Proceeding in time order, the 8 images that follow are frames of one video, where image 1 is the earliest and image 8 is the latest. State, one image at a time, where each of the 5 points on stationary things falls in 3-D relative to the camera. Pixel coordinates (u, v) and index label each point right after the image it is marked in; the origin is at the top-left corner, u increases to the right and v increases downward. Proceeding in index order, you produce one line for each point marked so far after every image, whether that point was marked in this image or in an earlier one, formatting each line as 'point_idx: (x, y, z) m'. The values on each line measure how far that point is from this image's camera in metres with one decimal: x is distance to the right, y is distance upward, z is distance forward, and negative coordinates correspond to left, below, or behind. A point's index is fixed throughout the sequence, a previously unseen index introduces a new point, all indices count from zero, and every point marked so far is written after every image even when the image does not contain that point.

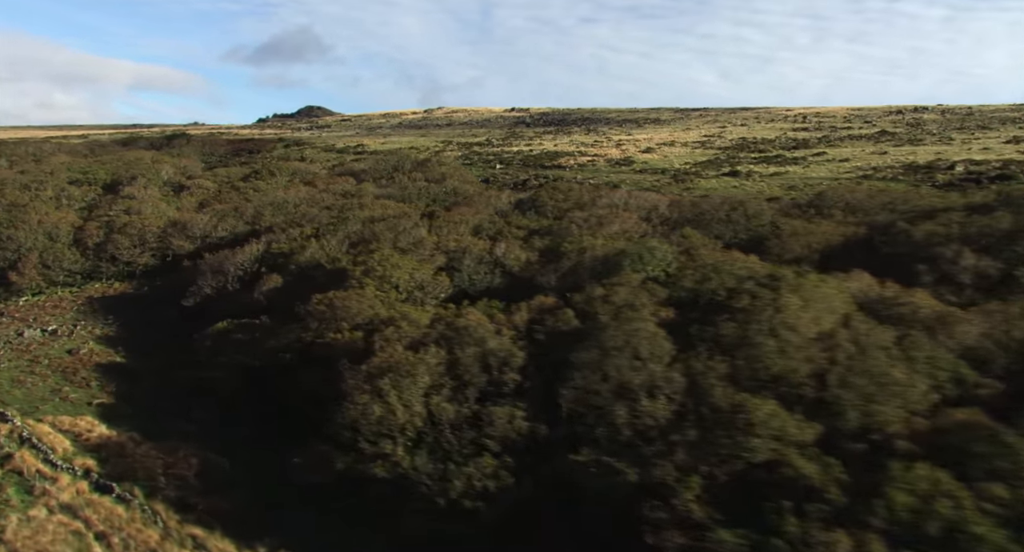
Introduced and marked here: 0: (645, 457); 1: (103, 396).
0: (+1.7, -2.4, +9.9) m
1: (-10.1, -3.0, +18.5) m
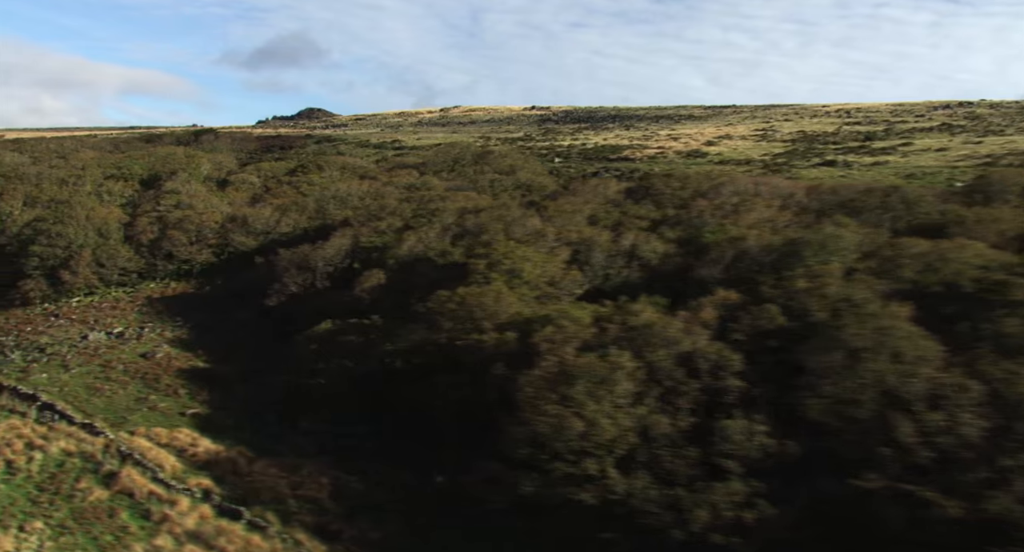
0: (+4.8, -2.2, +8.1) m
1: (-7.0, -2.9, +16.7) m
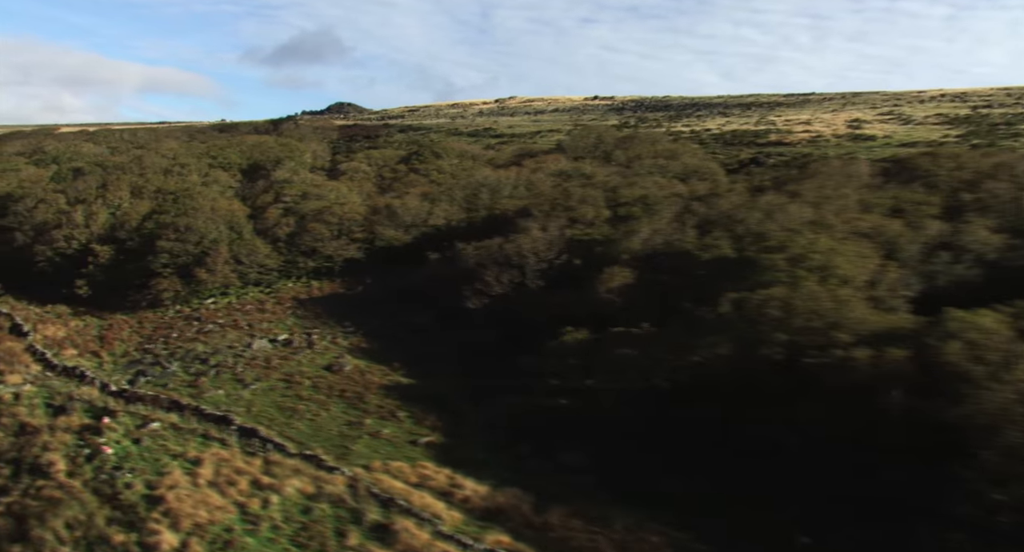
0: (+10.0, -2.2, +4.9) m
1: (-1.6, -2.8, +13.8) m
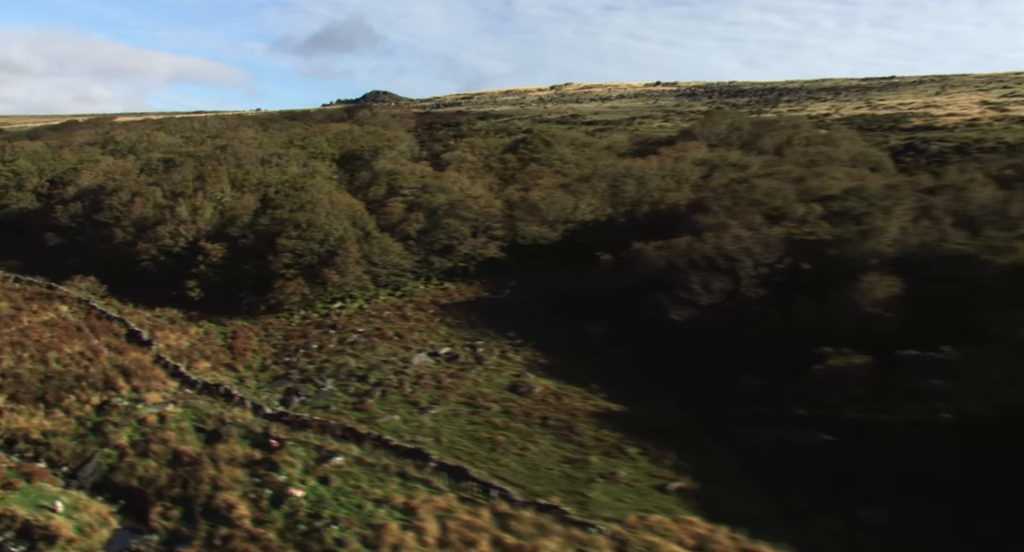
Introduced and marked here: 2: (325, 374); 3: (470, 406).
0: (+13.6, -2.6, +2.1) m
1: (+2.4, -3.0, +11.5) m
2: (-4.1, -2.1, +16.4) m
3: (-0.8, -2.4, +14.3) m
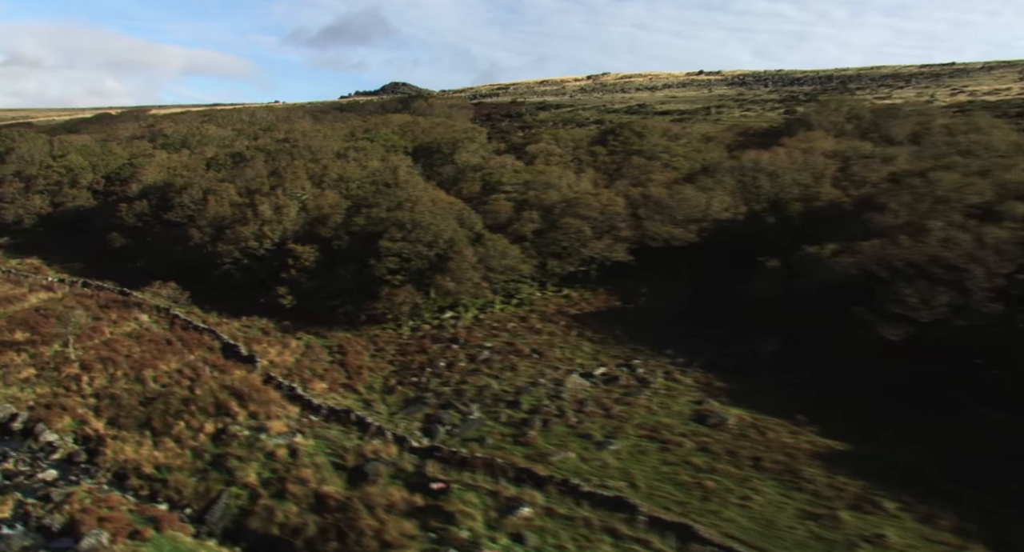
0: (+16.5, -2.9, -0.1) m
1: (+5.5, -3.3, +9.5) m
2: (-0.9, -2.3, +14.5) m
3: (+2.3, -2.7, +12.3) m
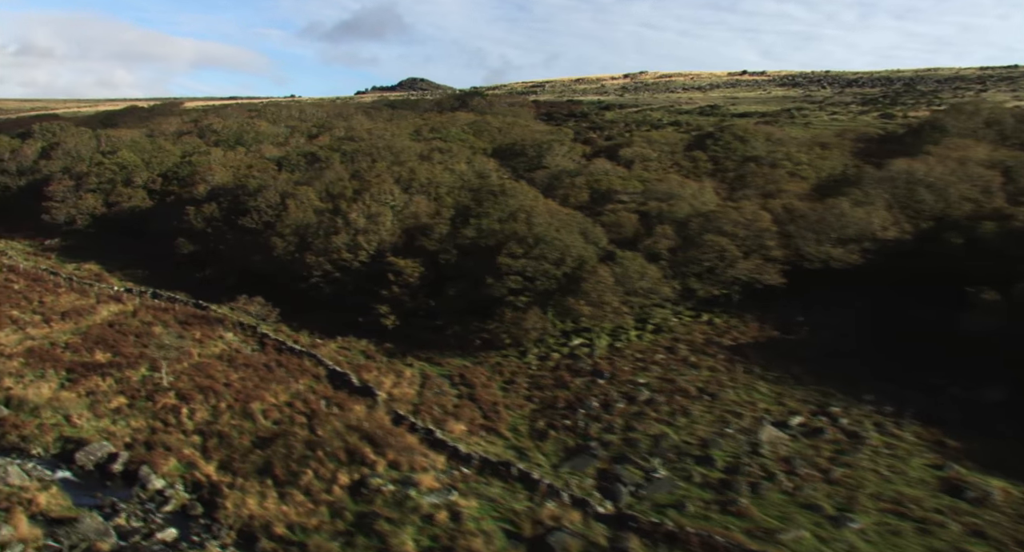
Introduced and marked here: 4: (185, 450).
0: (+19.3, -3.7, -2.4) m
1: (+8.4, -3.9, +7.4) m
2: (+2.1, -2.9, +12.5) m
3: (+5.3, -3.2, +10.2) m
4: (-6.1, -3.2, +14.0) m
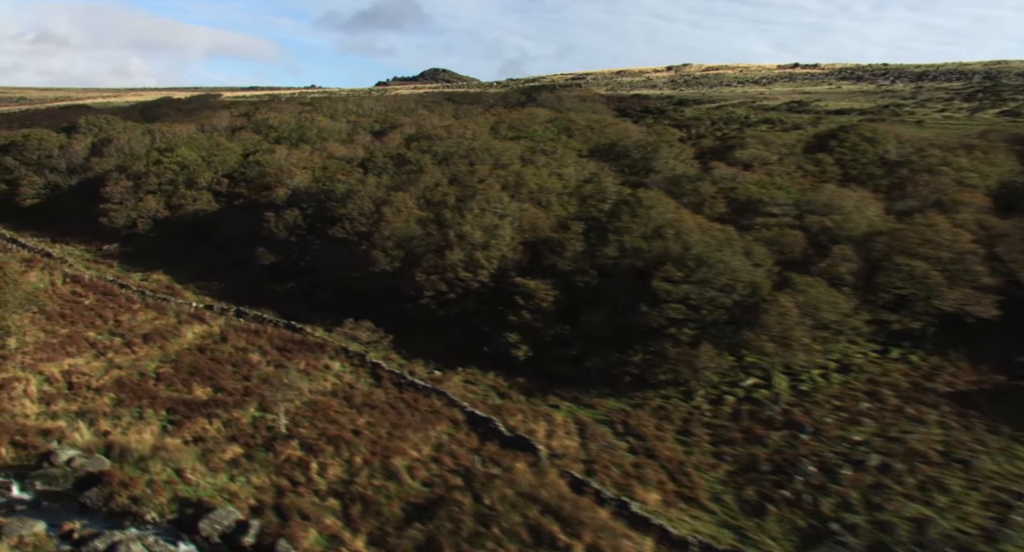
0: (+22.1, -4.6, -5.1) m
1: (+11.4, -4.7, +4.9) m
2: (+5.2, -3.5, +10.1) m
3: (+8.4, -3.9, +7.8) m
4: (-3.0, -3.8, +11.8) m
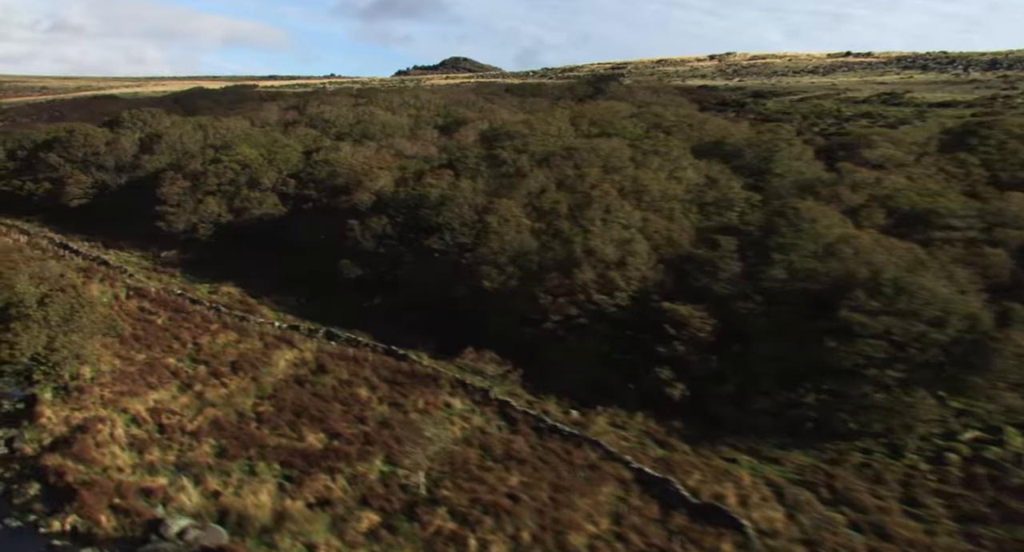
0: (+24.5, -5.5, -7.8) m
1: (+14.1, -5.3, +2.5) m
2: (+8.0, -4.1, +7.7) m
3: (+11.1, -4.6, +5.4) m
4: (-0.1, -4.4, +9.7) m
